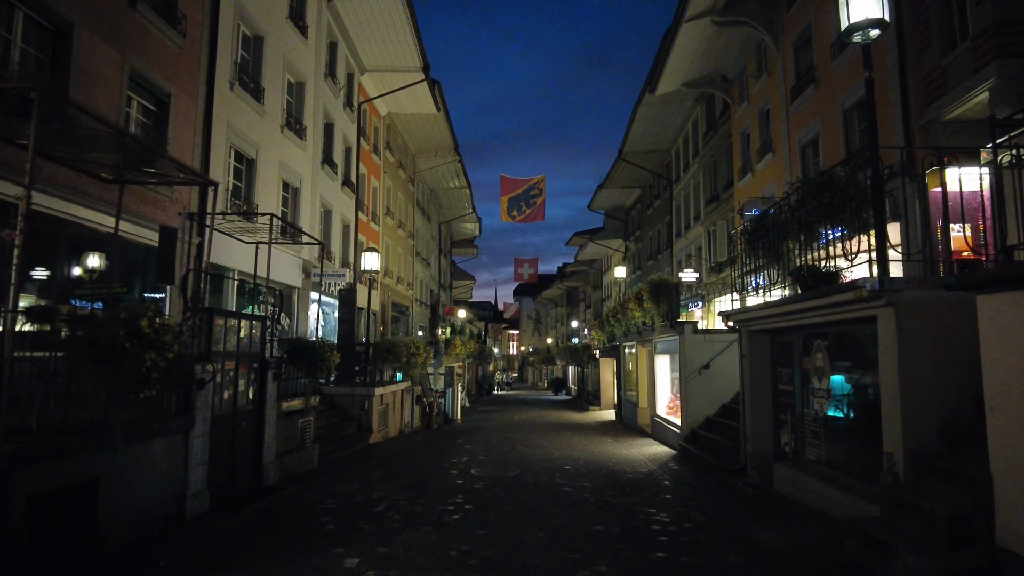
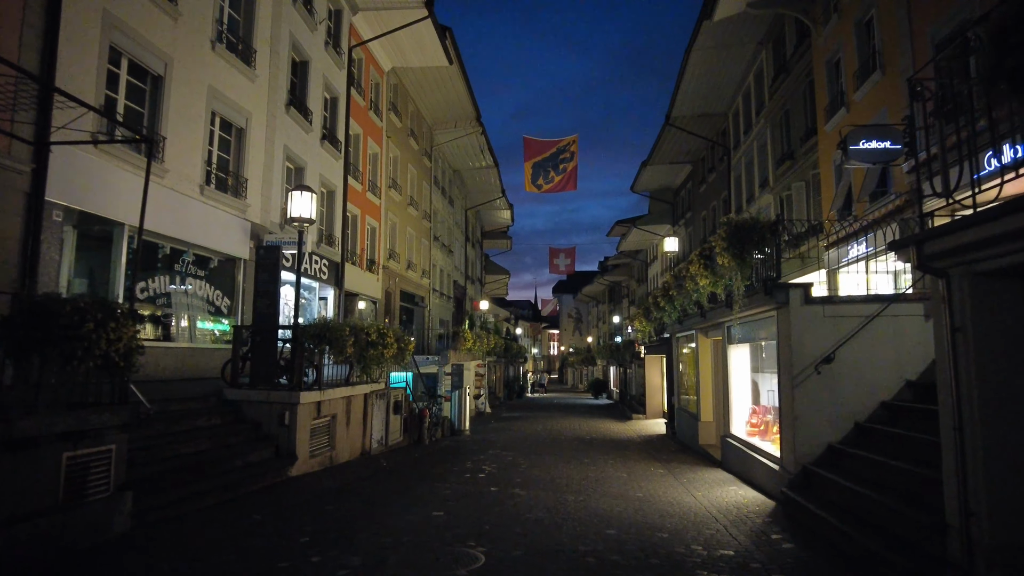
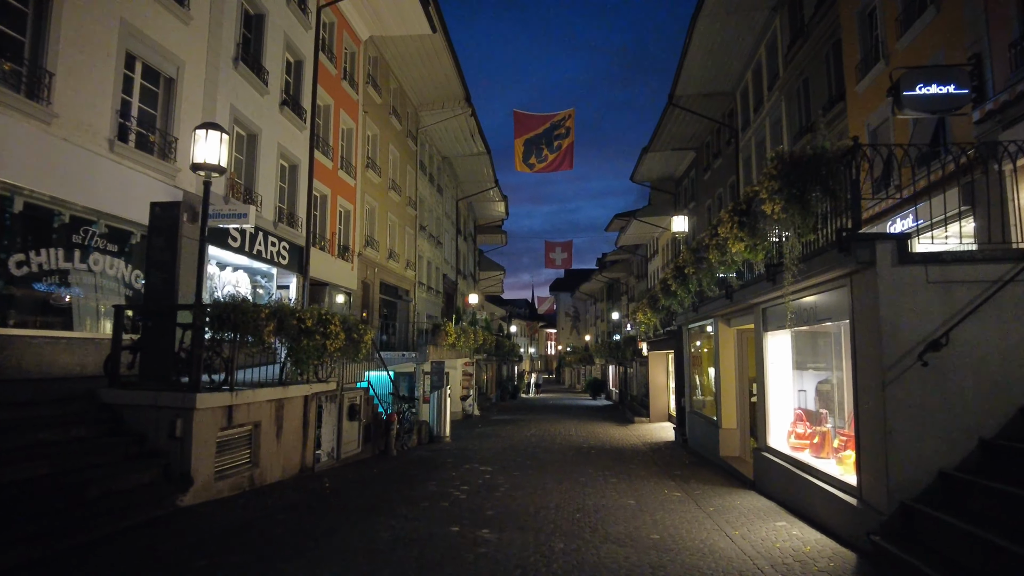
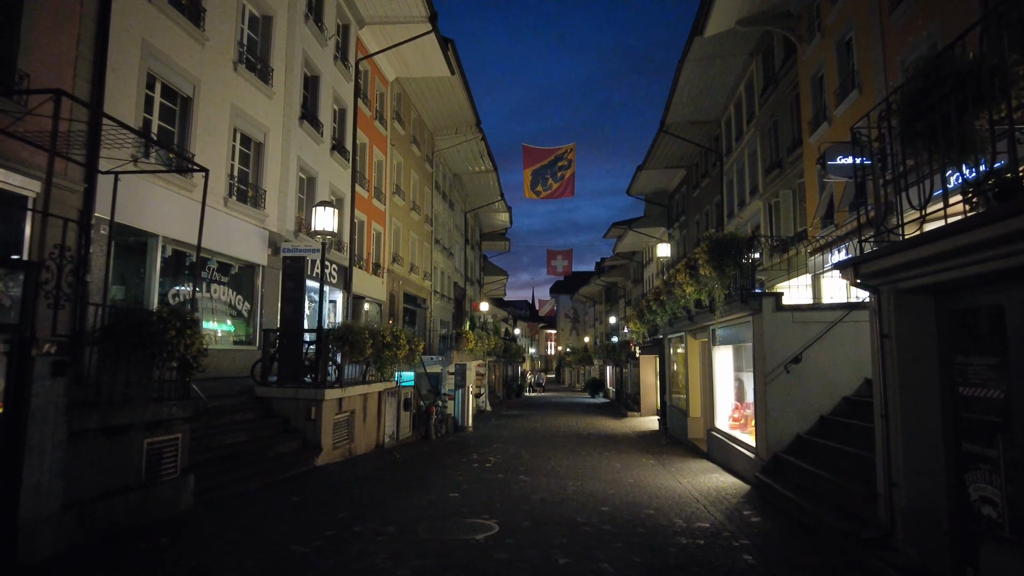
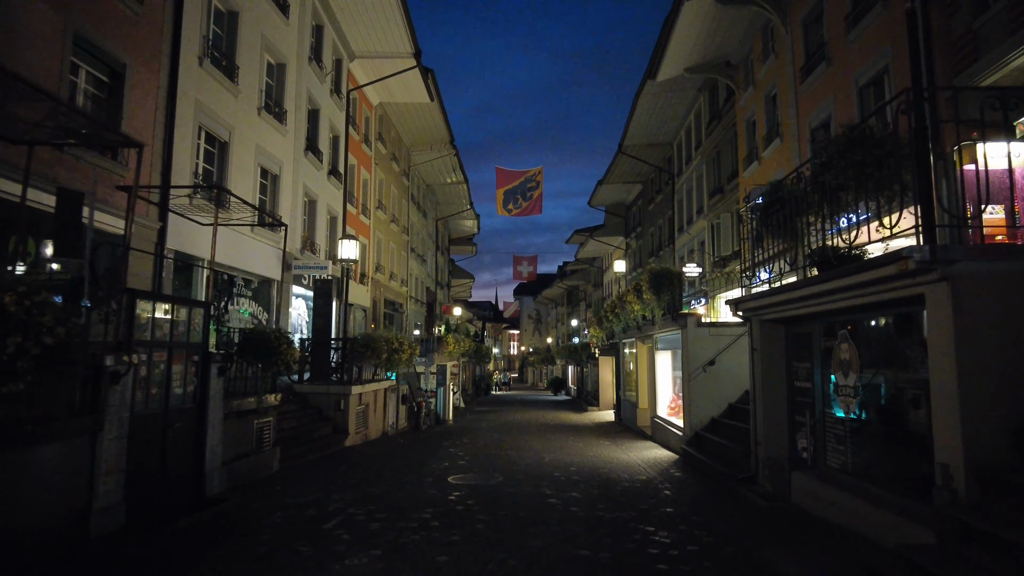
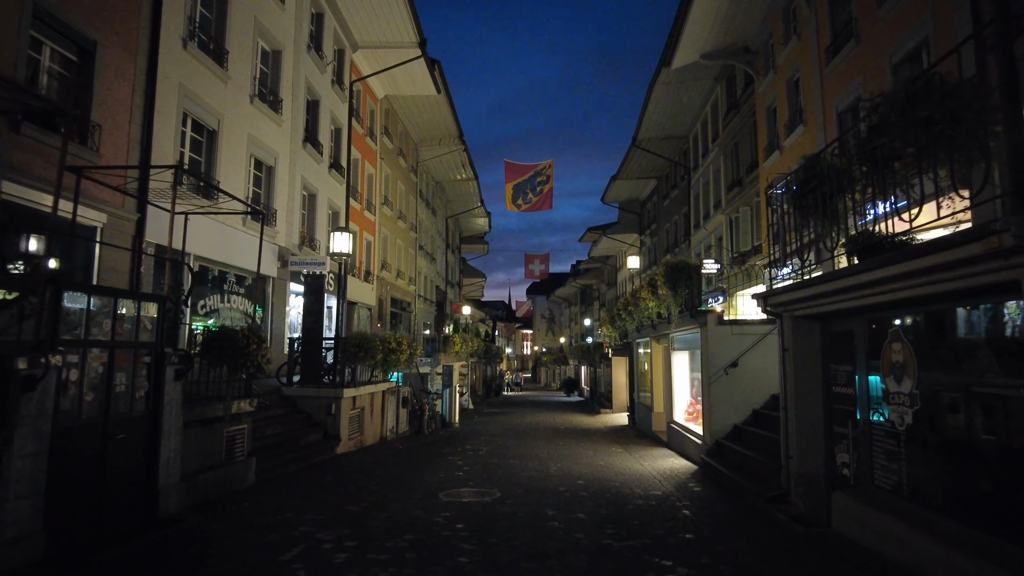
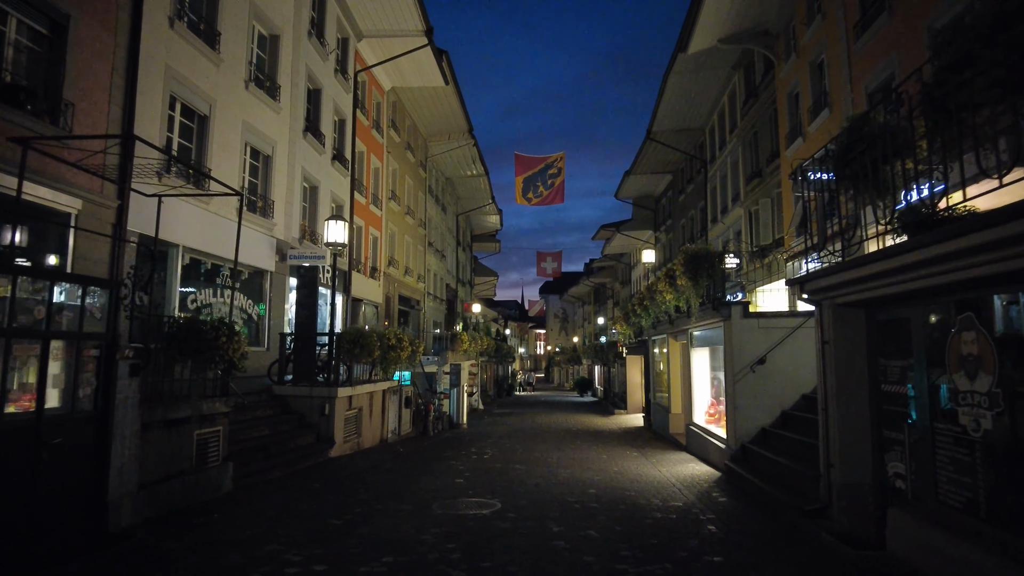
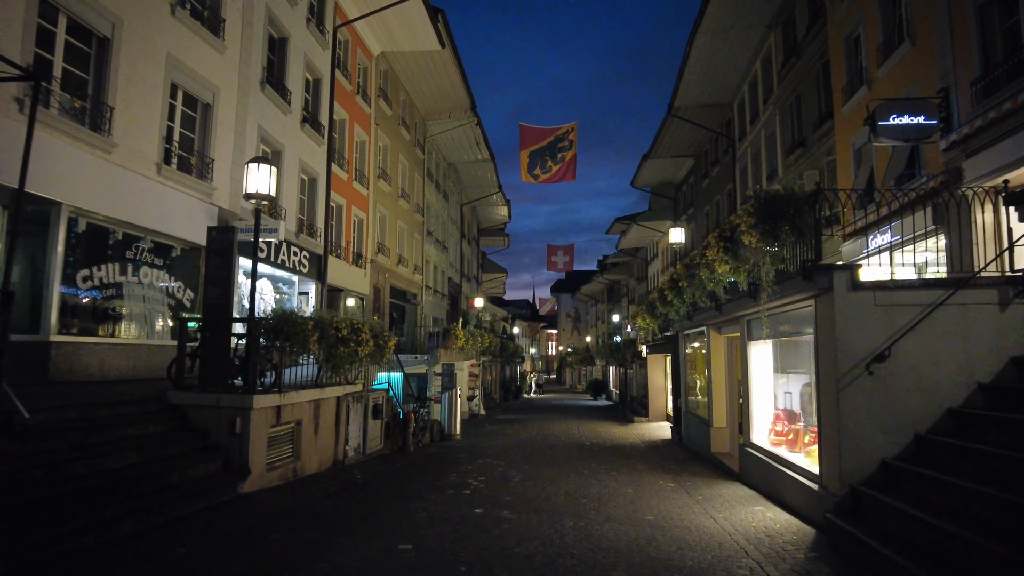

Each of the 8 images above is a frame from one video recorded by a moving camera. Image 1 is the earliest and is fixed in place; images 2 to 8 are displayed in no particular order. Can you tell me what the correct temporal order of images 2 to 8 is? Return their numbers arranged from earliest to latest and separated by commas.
5, 6, 7, 4, 2, 8, 3
